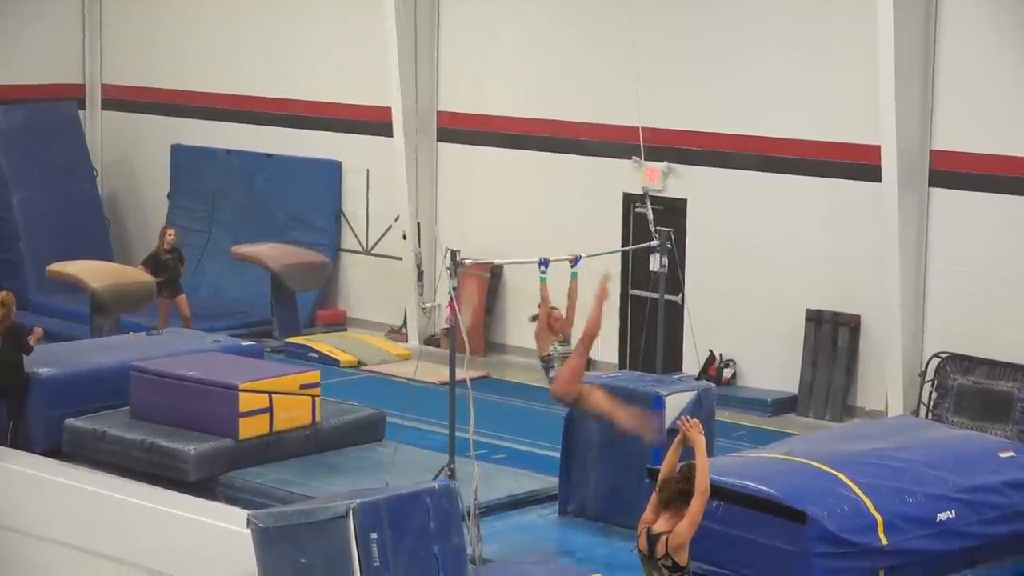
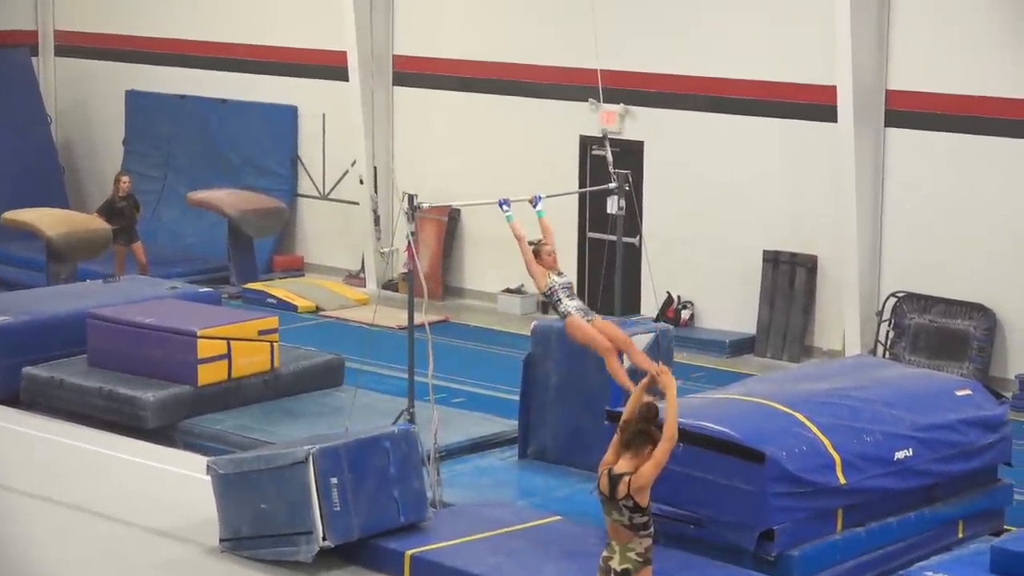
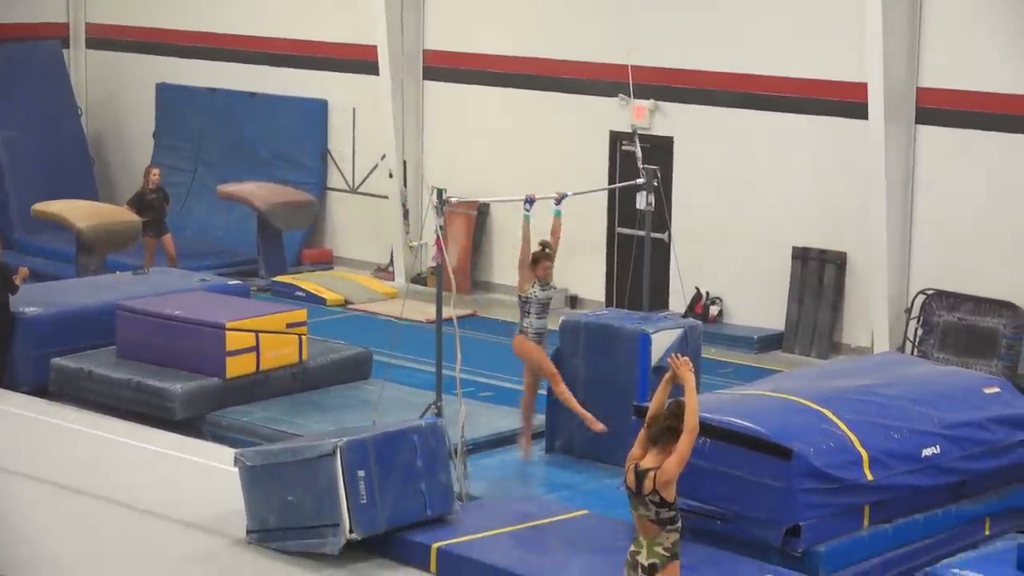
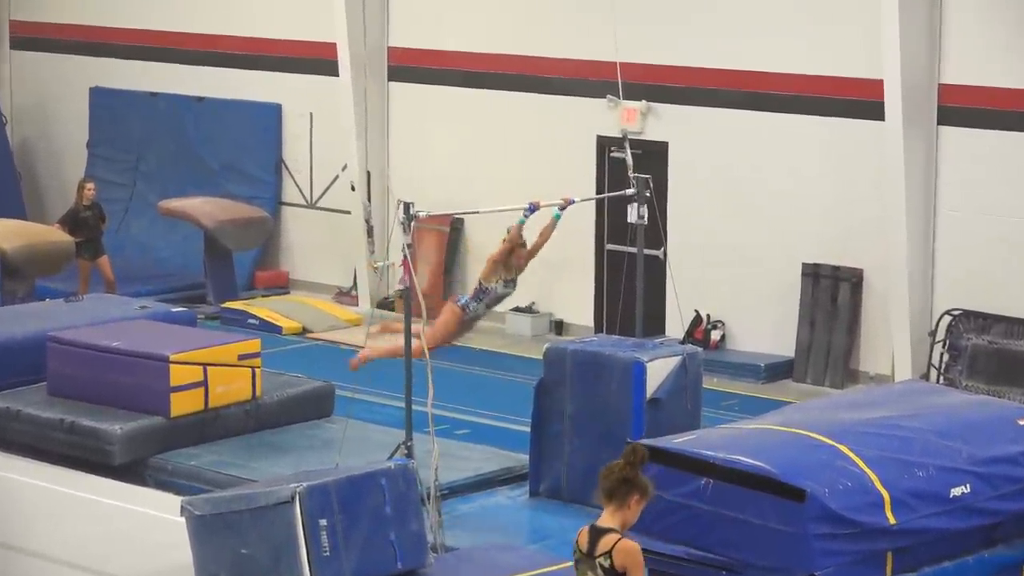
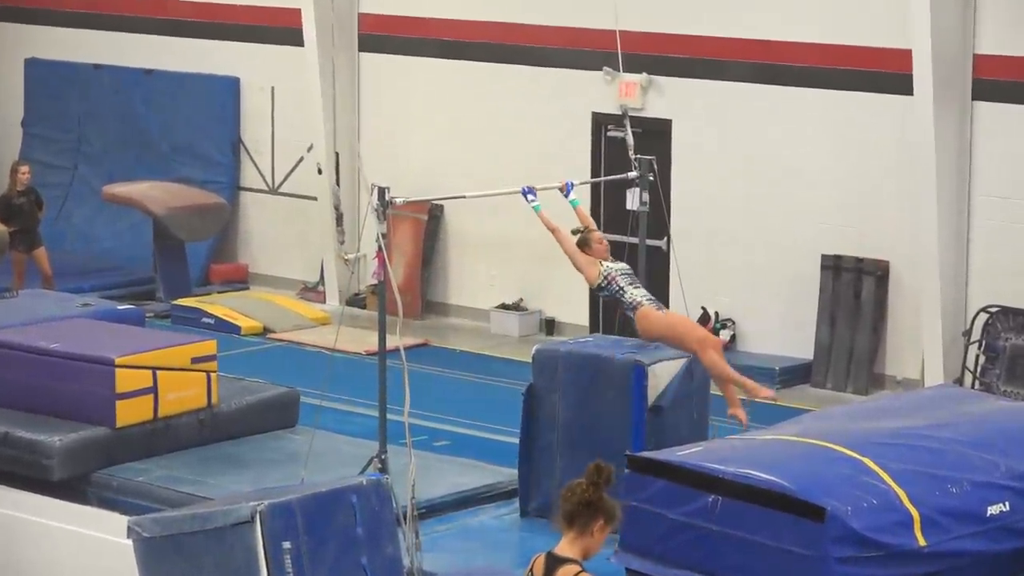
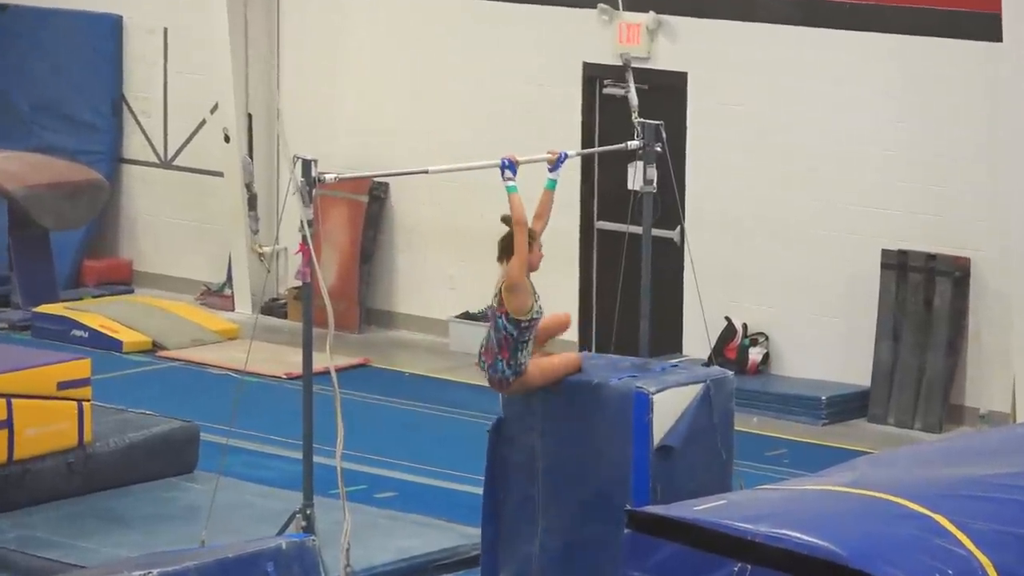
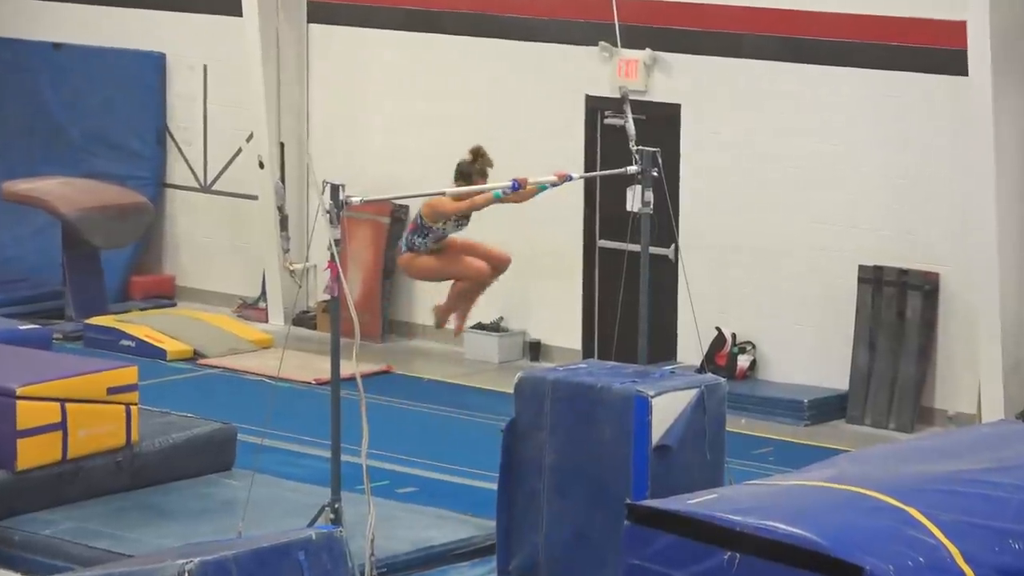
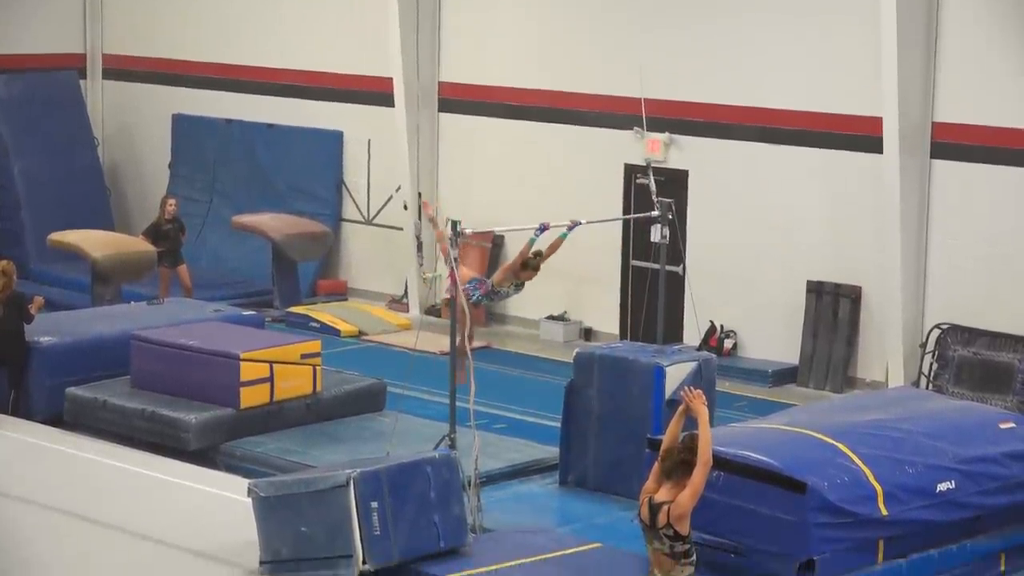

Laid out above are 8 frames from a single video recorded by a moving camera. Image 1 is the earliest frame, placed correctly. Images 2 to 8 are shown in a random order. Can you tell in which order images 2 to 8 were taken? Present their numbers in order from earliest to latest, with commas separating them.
8, 3, 2, 4, 5, 7, 6
